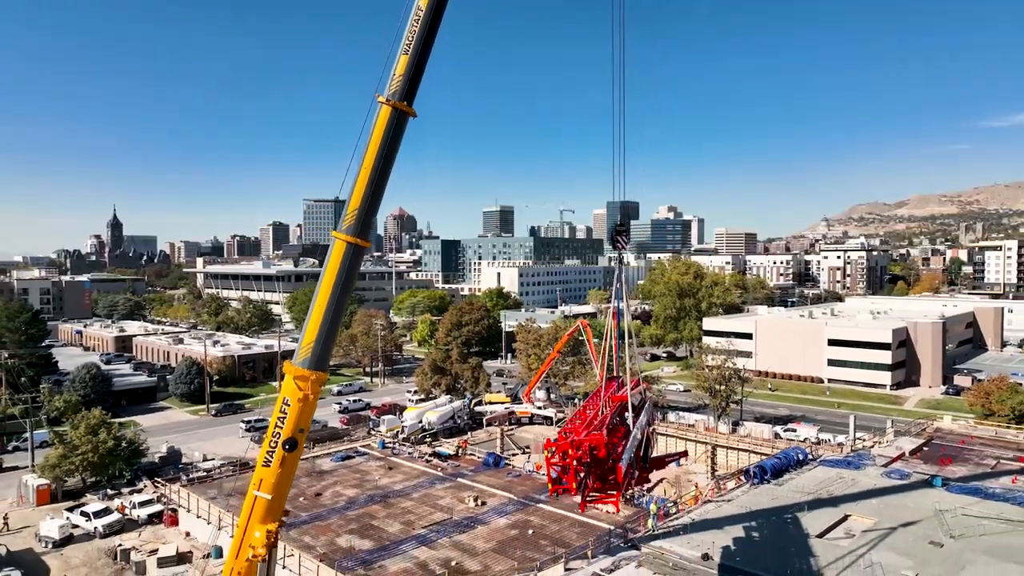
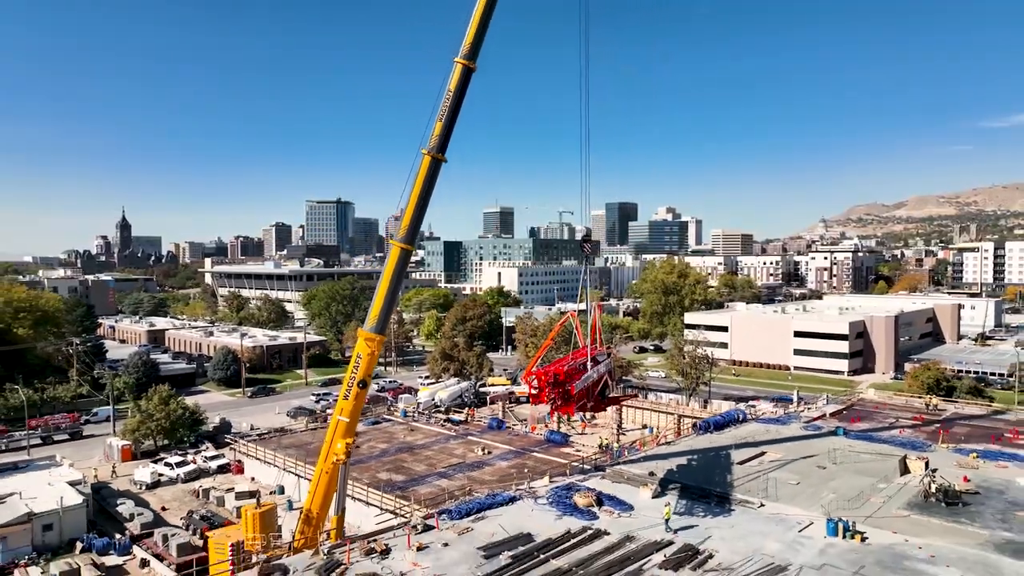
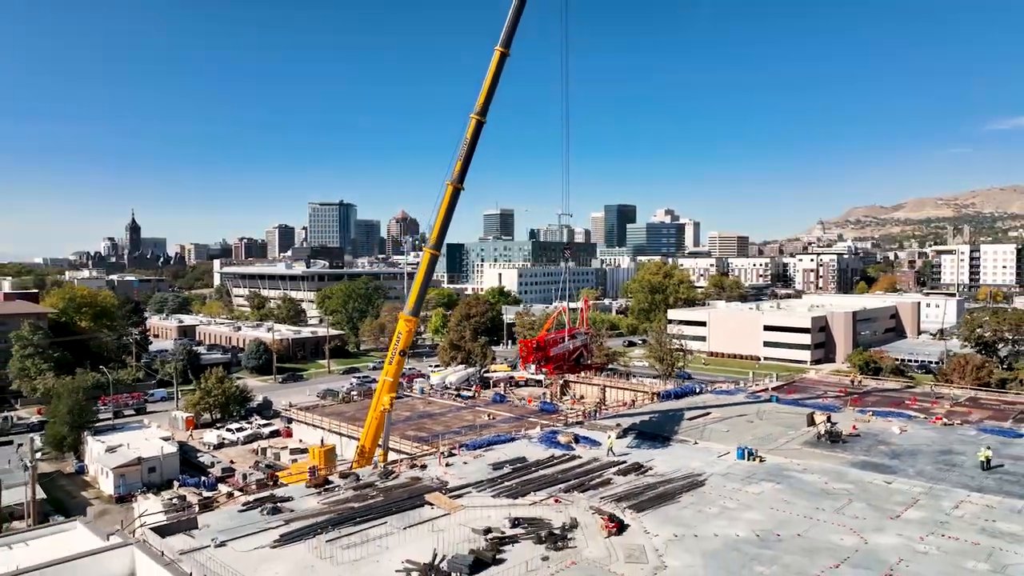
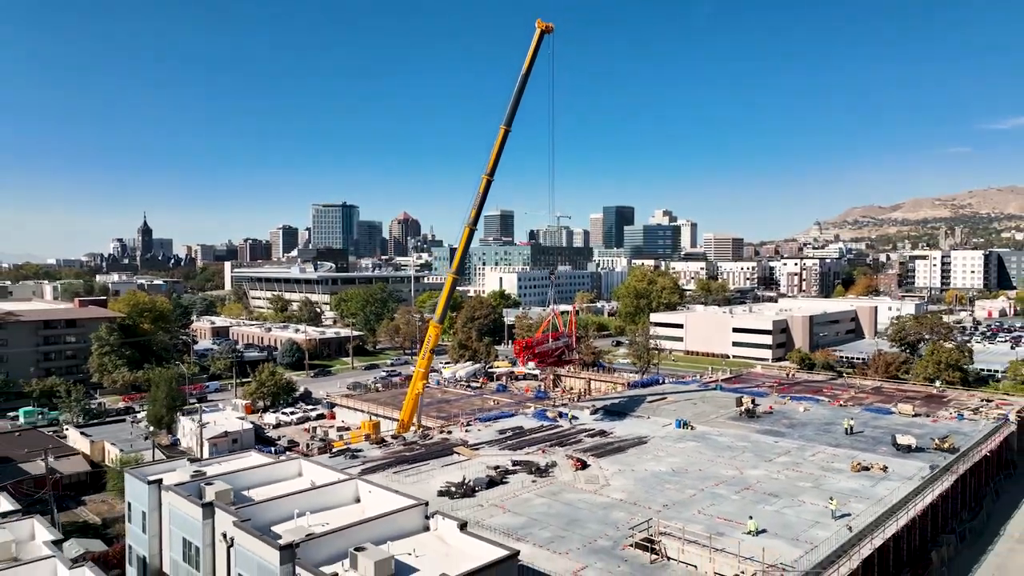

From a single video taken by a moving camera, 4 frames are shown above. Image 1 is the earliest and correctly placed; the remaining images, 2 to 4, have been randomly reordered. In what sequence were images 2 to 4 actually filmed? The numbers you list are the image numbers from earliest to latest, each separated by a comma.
2, 3, 4
